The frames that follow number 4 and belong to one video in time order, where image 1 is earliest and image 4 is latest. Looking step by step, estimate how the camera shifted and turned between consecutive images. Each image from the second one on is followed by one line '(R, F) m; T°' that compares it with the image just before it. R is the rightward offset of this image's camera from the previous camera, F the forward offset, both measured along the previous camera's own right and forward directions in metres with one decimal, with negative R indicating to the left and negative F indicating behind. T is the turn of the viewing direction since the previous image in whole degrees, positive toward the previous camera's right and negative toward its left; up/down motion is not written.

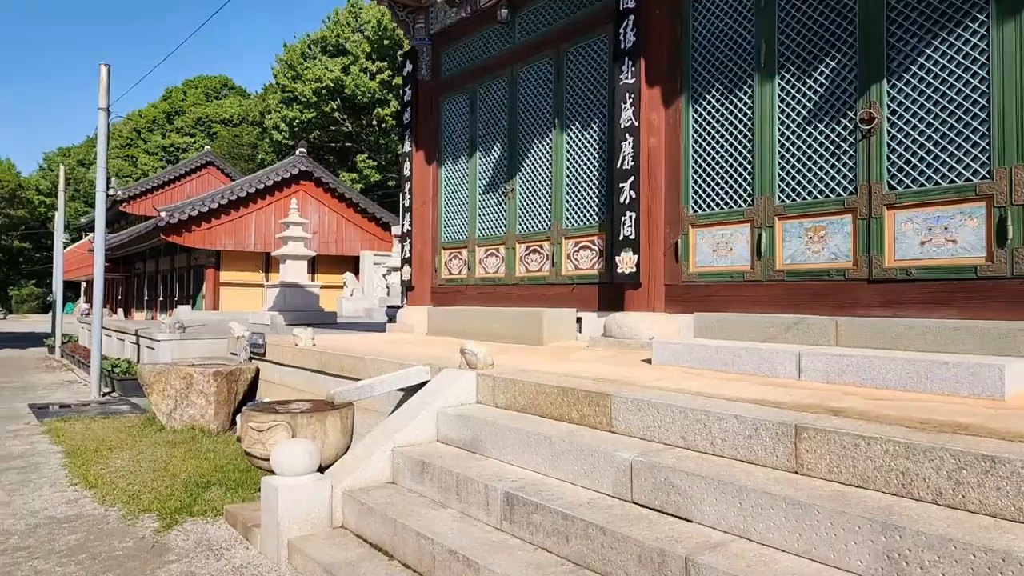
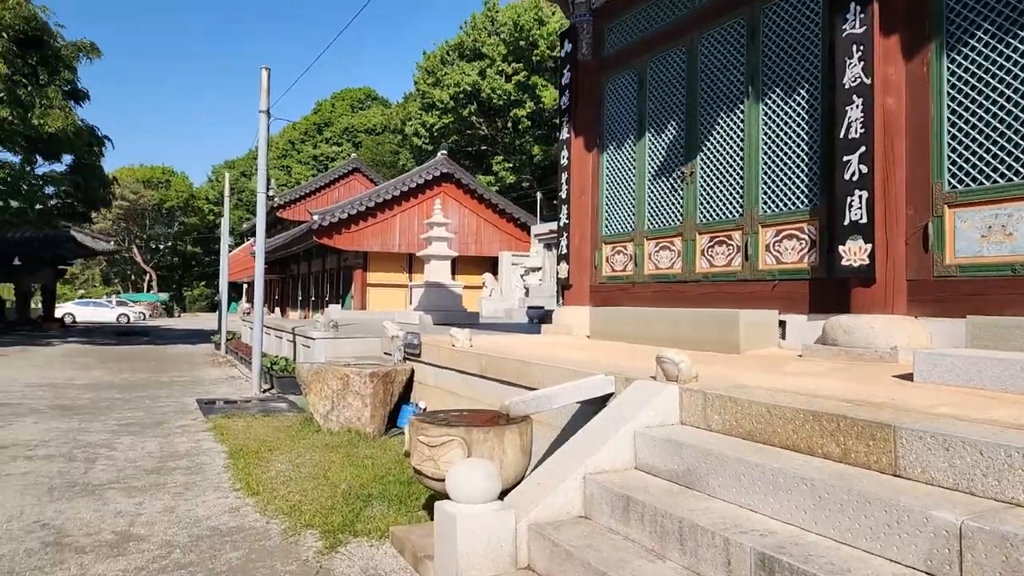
(-0.5, +0.8) m; -11°
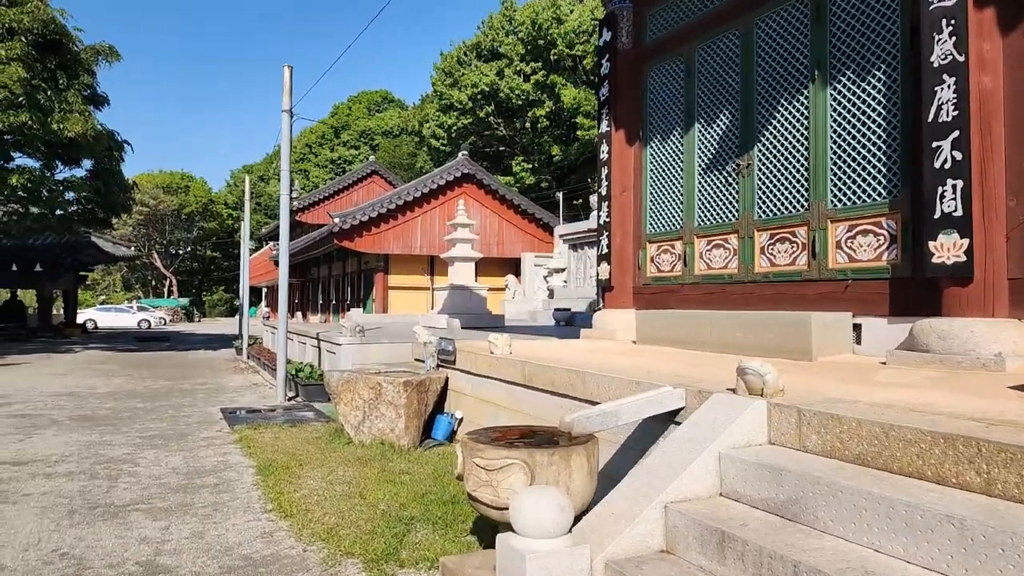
(-0.3, +0.4) m; -1°
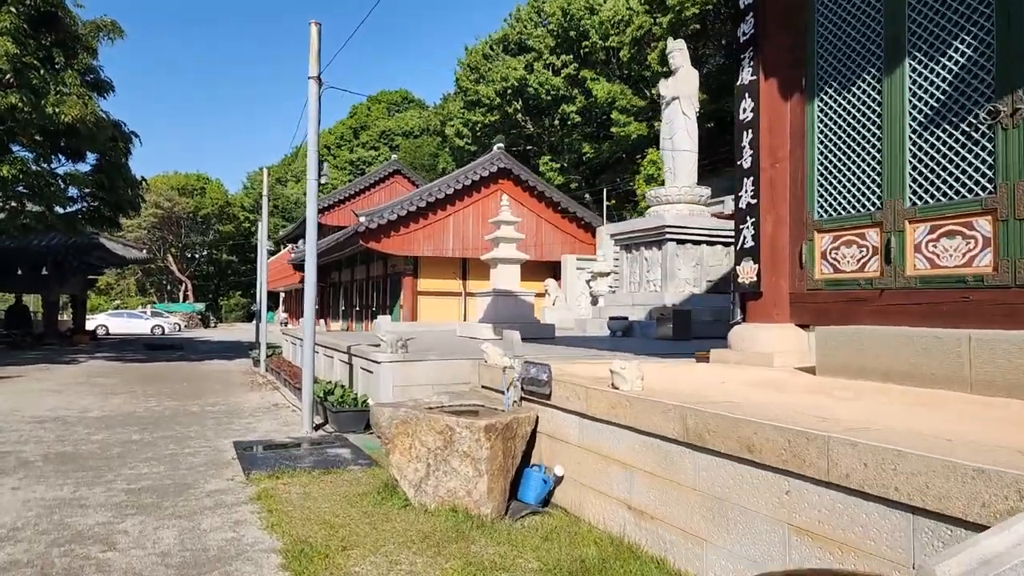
(-0.8, +2.1) m; -1°
